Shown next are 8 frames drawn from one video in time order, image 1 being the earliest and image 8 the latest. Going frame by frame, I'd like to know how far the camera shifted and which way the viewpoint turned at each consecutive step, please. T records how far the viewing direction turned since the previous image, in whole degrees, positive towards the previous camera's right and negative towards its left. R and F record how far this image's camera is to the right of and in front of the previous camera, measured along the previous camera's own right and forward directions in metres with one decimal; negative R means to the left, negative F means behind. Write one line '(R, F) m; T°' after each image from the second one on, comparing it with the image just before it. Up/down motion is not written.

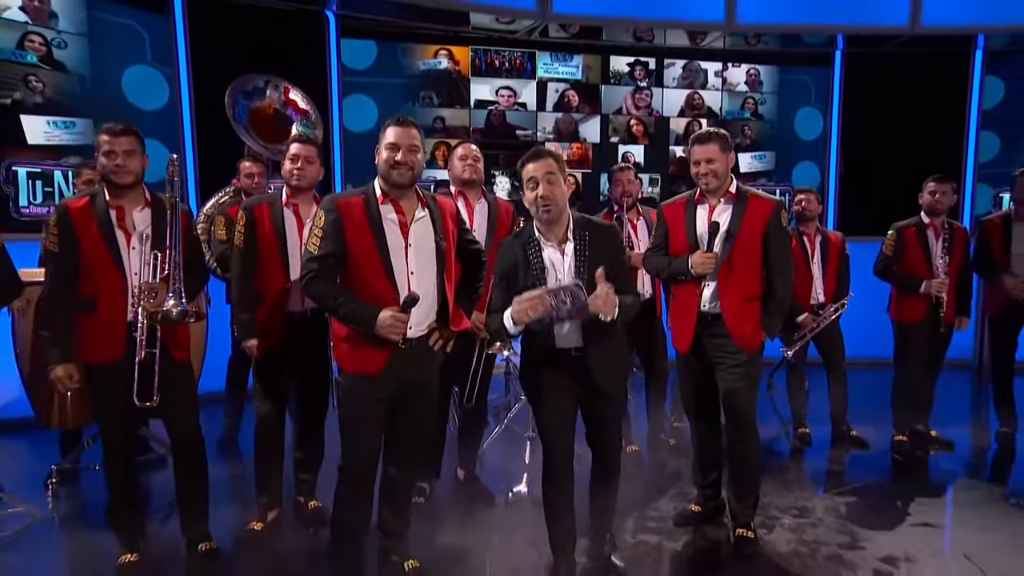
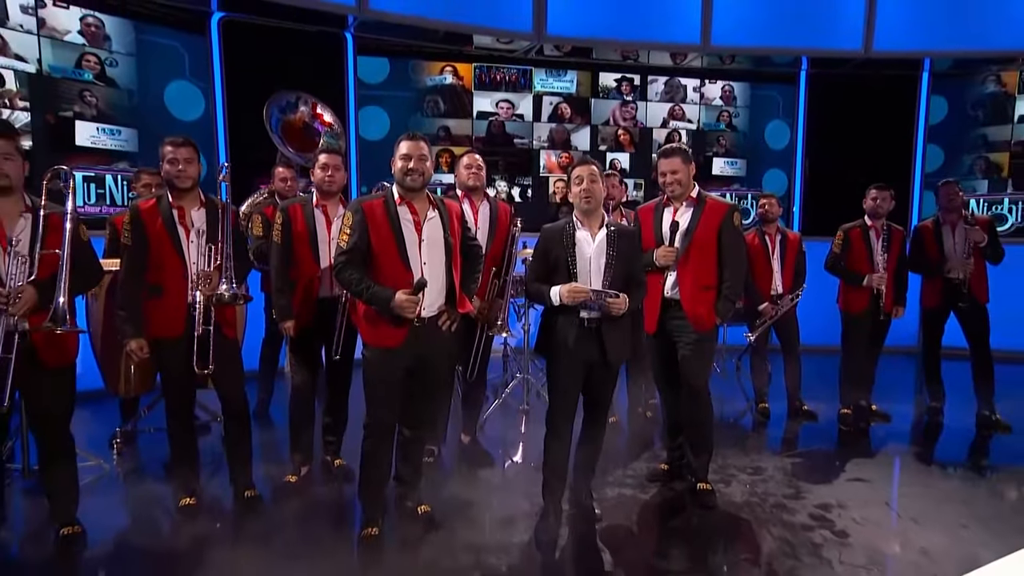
(0.0, -0.5) m; 0°
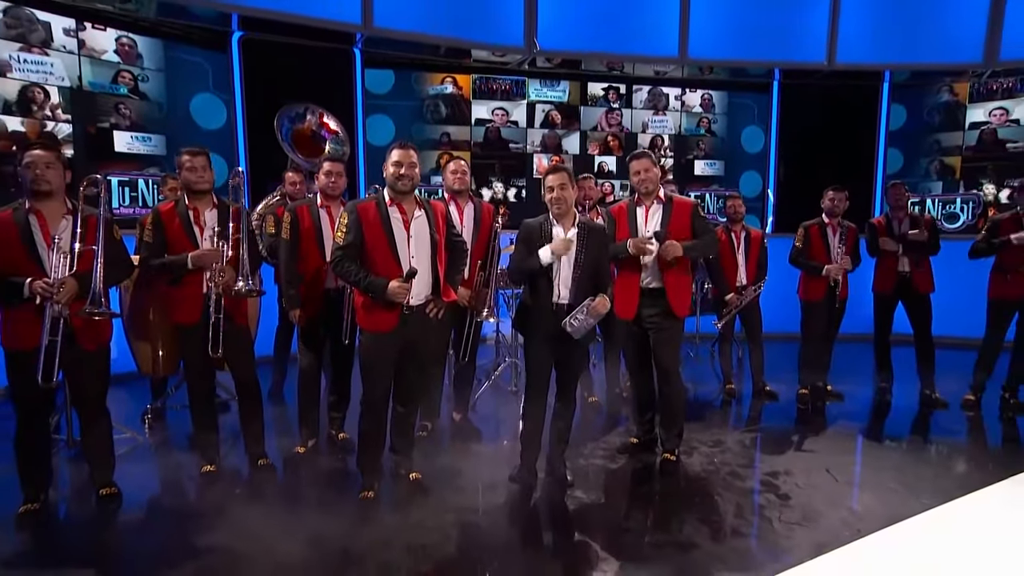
(+0.2, -0.4) m; -1°
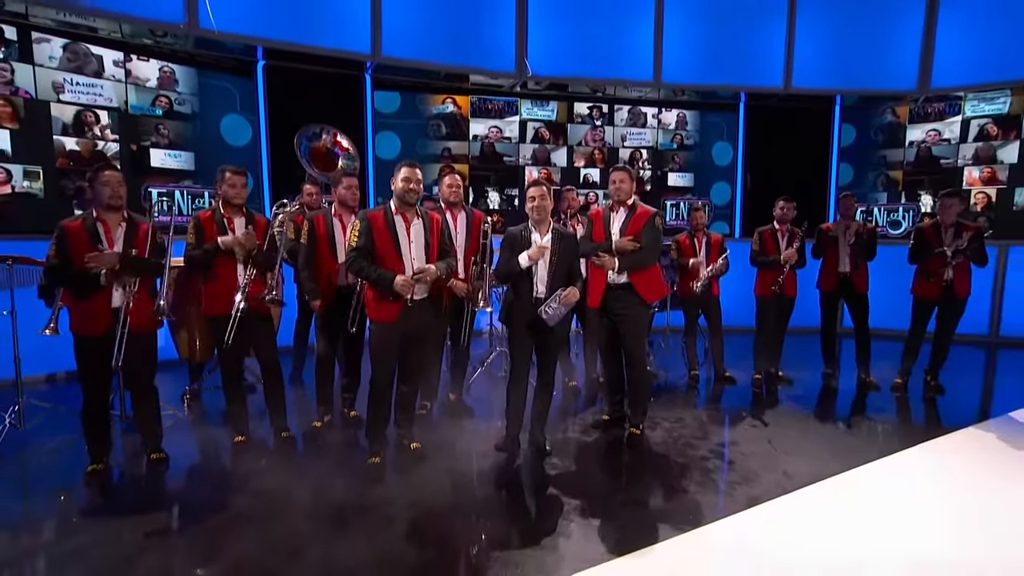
(+0.2, -0.6) m; -1°
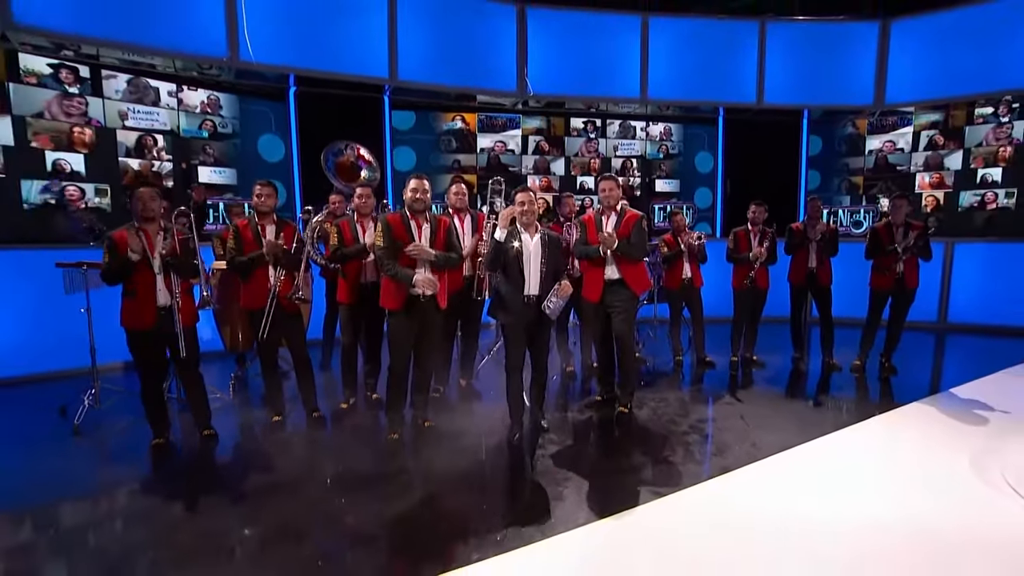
(+0.2, -0.7) m; -2°
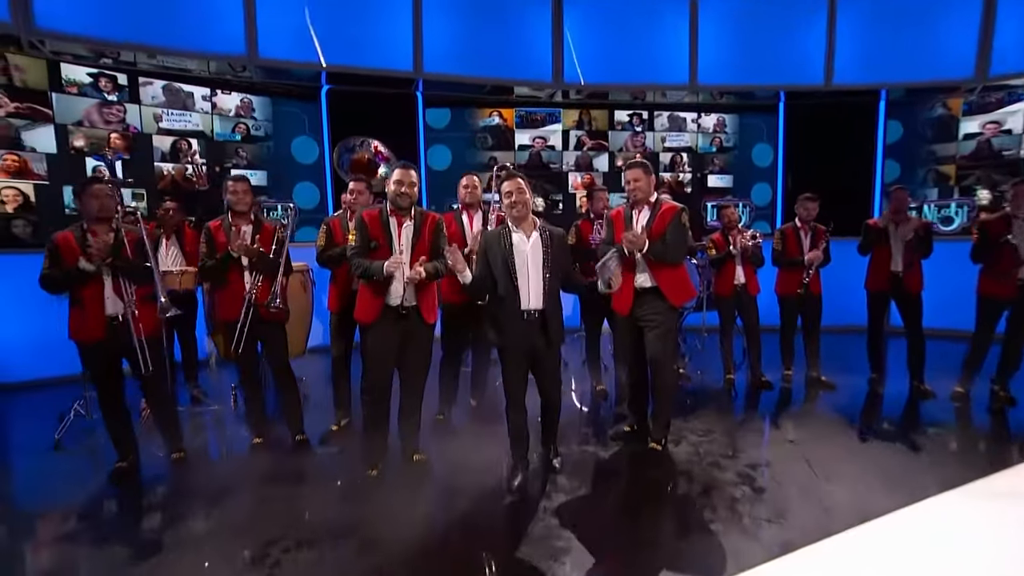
(+0.3, +0.5) m; -7°
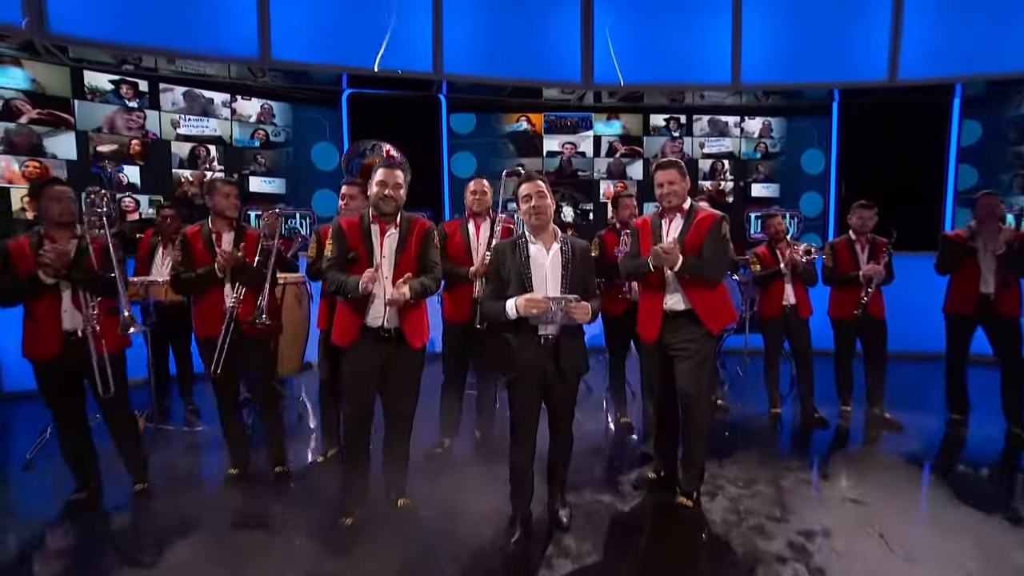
(+0.2, +0.4) m; -4°
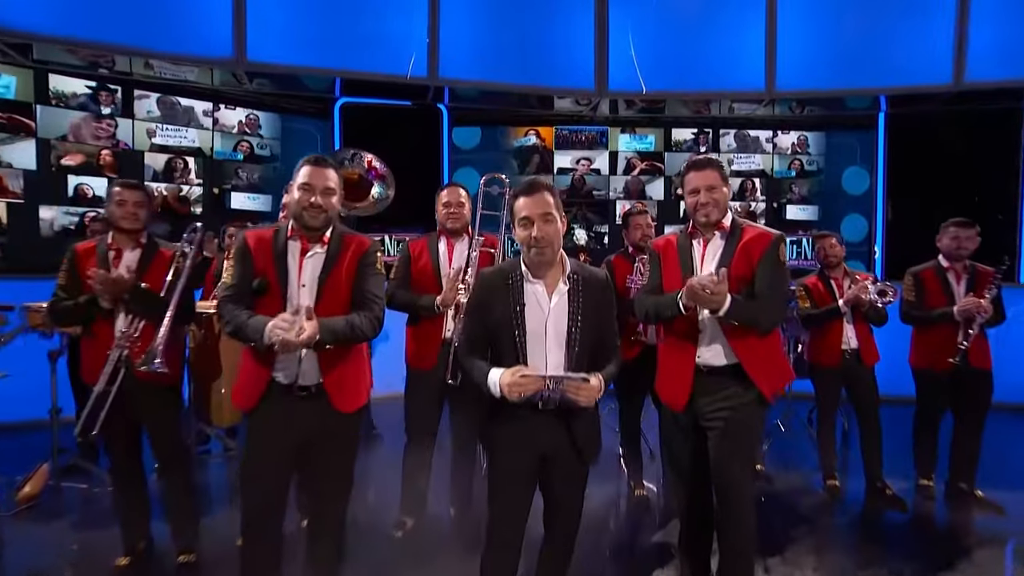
(+0.1, +0.7) m; -2°
